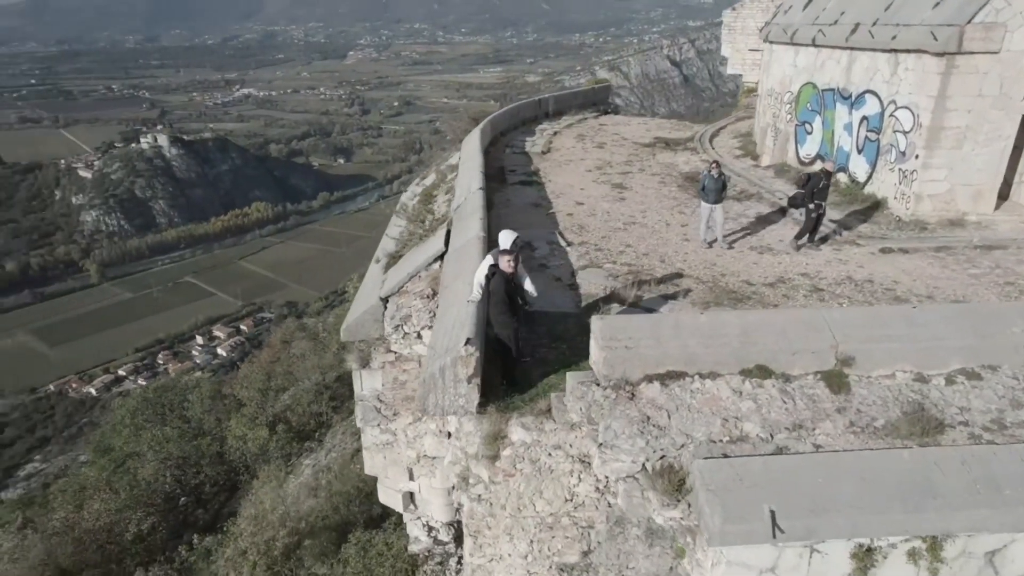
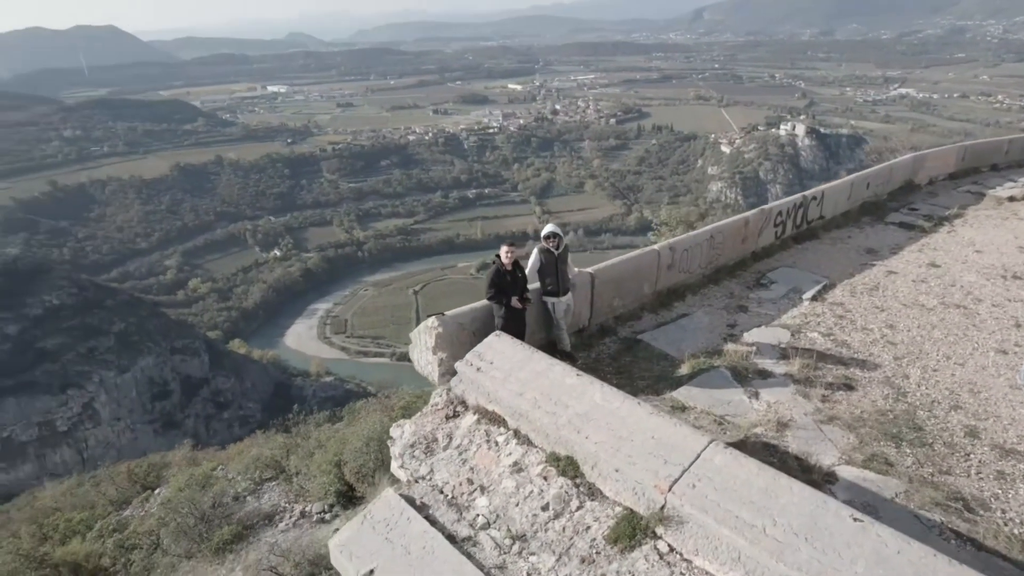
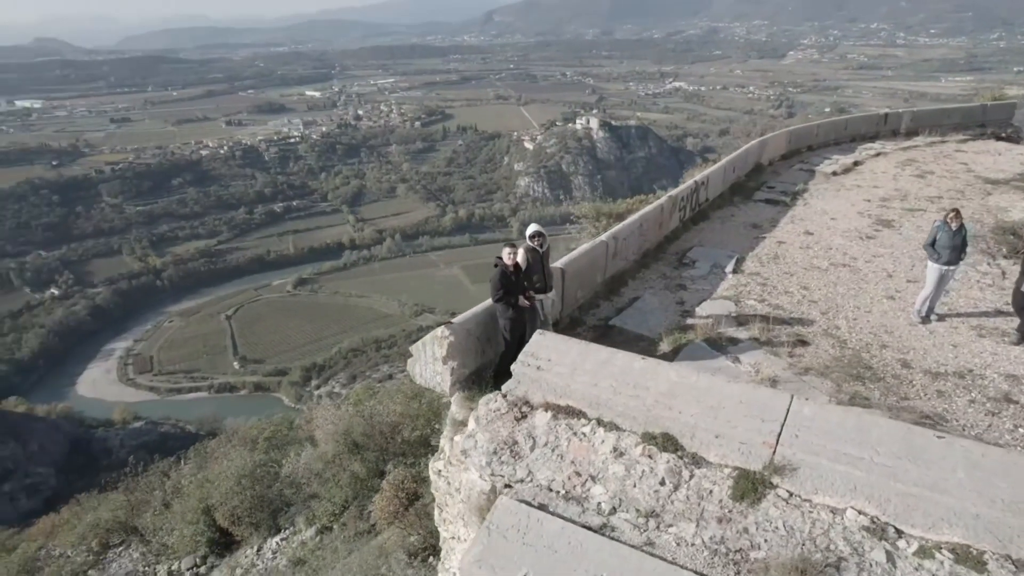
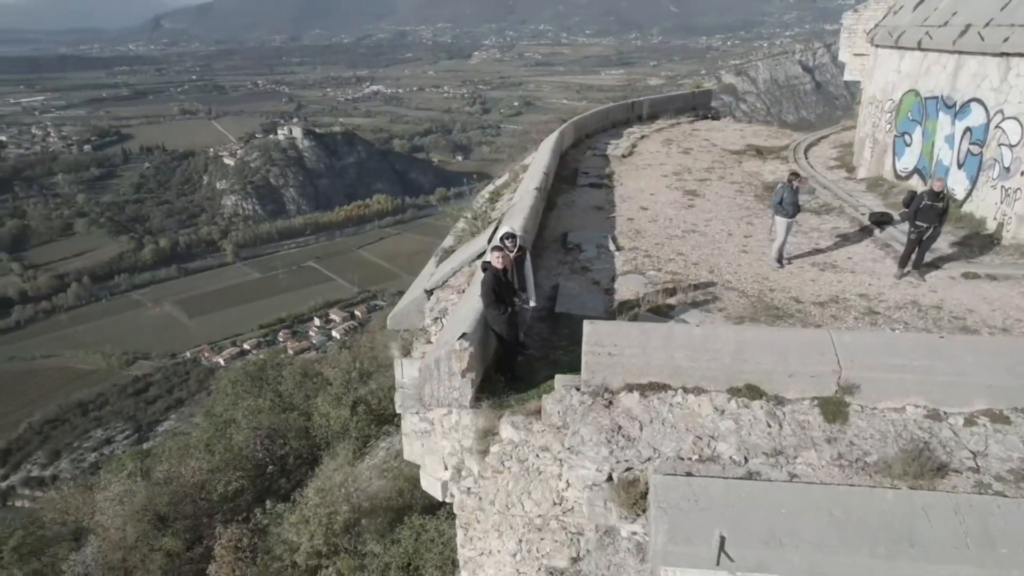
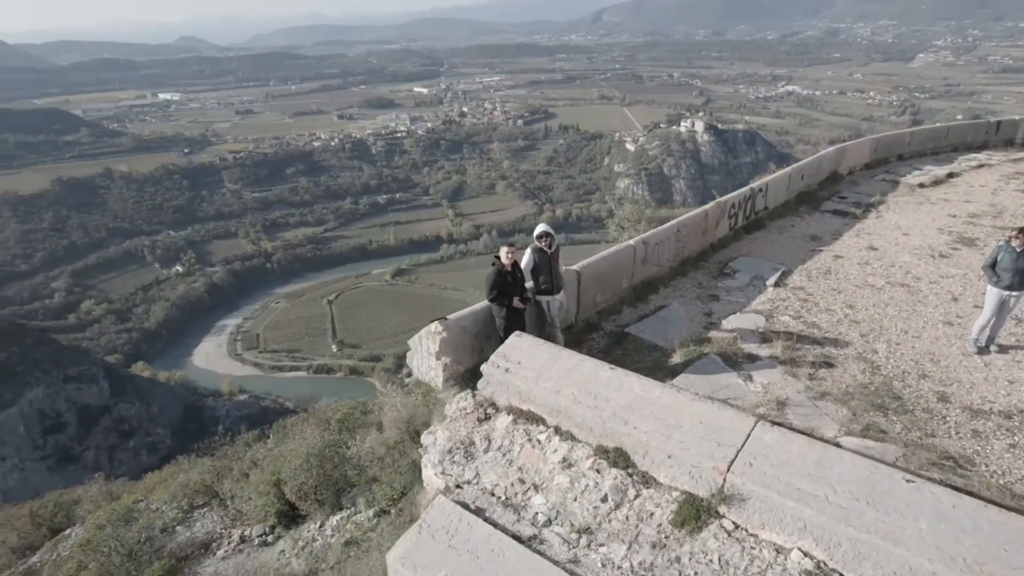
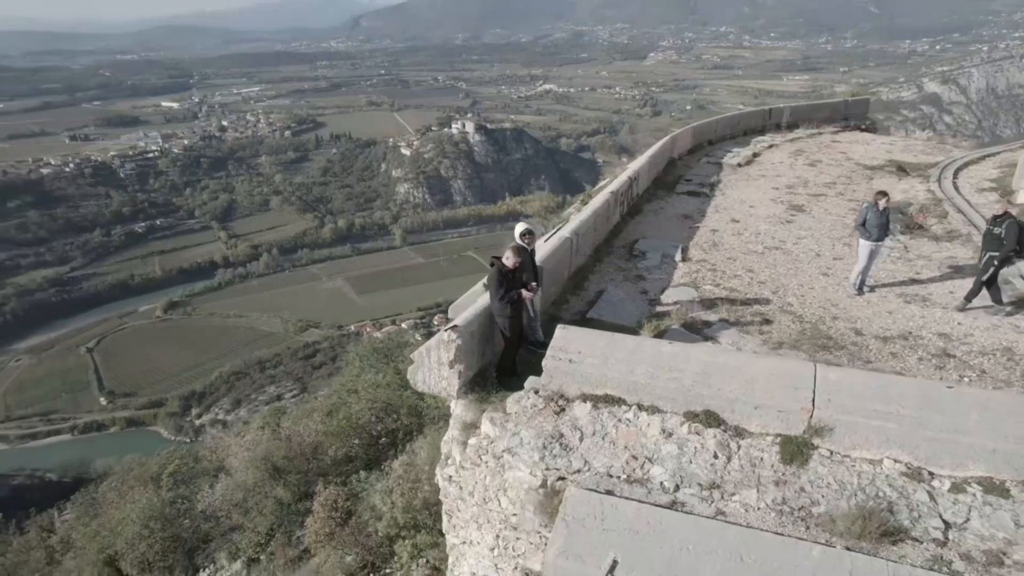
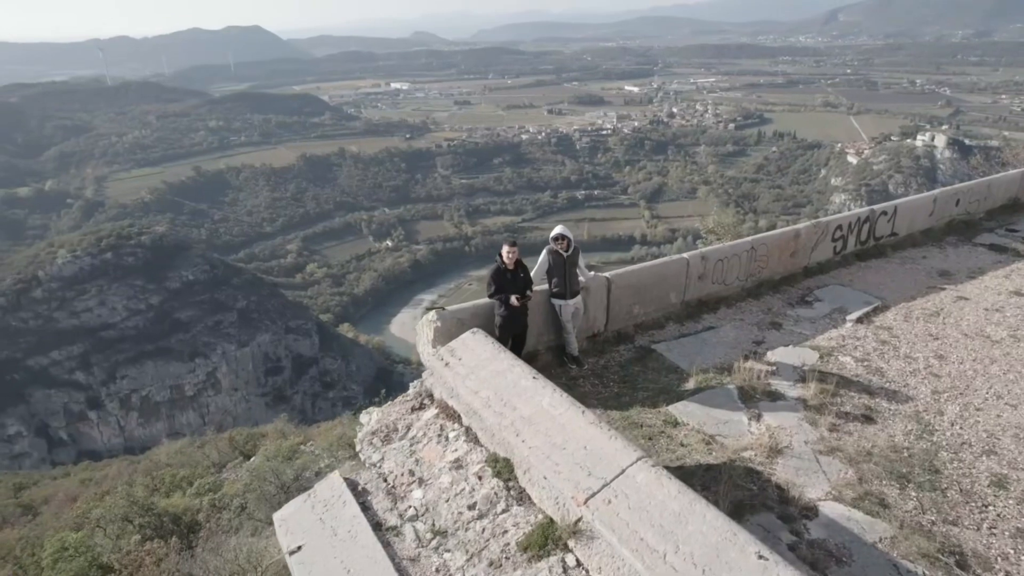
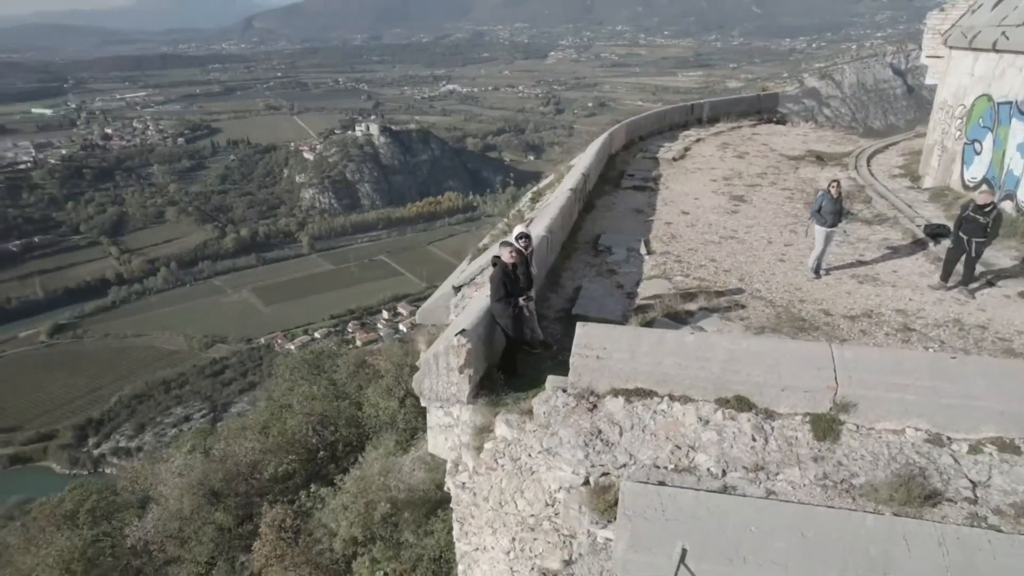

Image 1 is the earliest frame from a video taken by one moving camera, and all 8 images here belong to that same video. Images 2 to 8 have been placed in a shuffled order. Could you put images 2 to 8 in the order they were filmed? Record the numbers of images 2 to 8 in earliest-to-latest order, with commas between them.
4, 8, 6, 3, 5, 2, 7
